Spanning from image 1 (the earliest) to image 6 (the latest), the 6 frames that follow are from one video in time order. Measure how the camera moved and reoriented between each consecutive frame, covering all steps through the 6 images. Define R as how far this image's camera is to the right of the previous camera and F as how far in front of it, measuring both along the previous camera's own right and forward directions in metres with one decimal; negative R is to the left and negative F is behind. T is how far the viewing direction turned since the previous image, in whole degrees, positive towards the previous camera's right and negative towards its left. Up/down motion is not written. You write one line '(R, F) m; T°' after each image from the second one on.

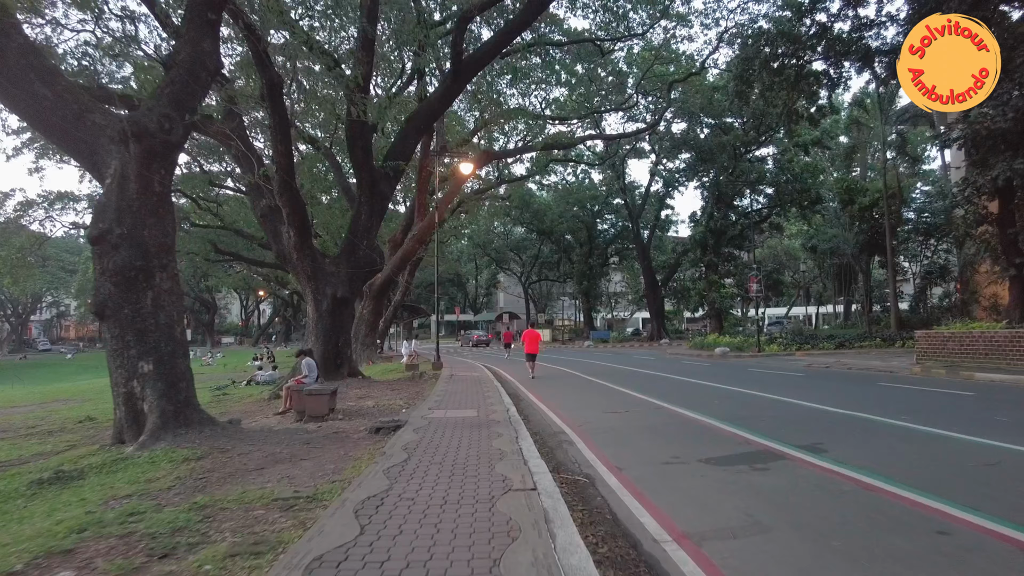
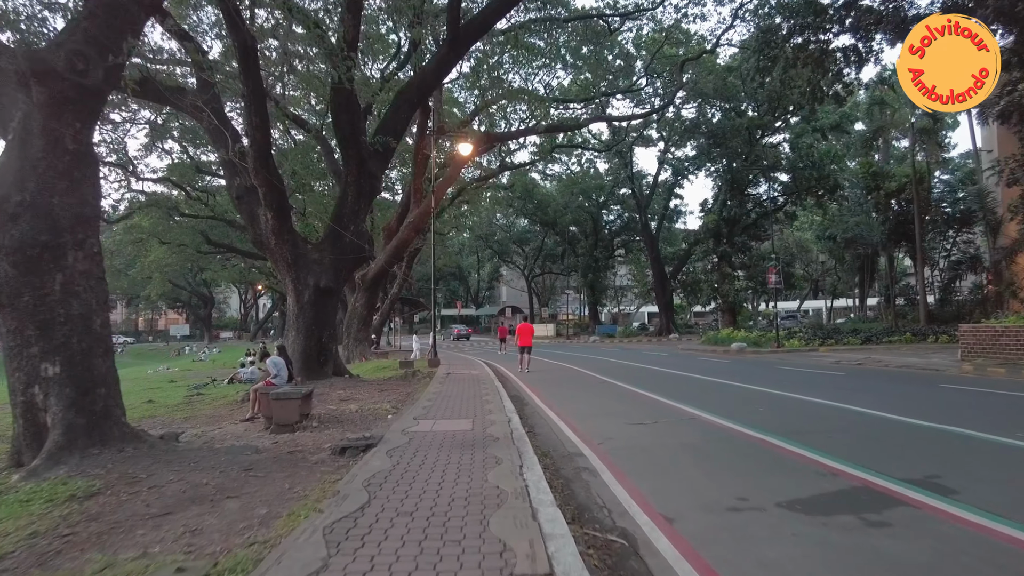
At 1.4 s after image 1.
(0.0, +1.1) m; 0°
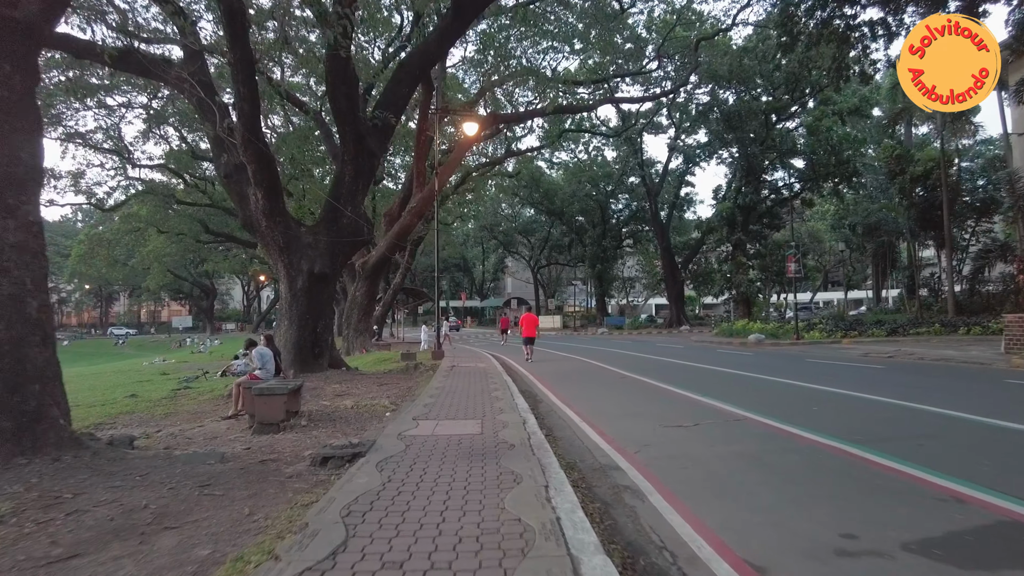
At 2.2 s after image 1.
(-0.1, +0.8) m; 0°
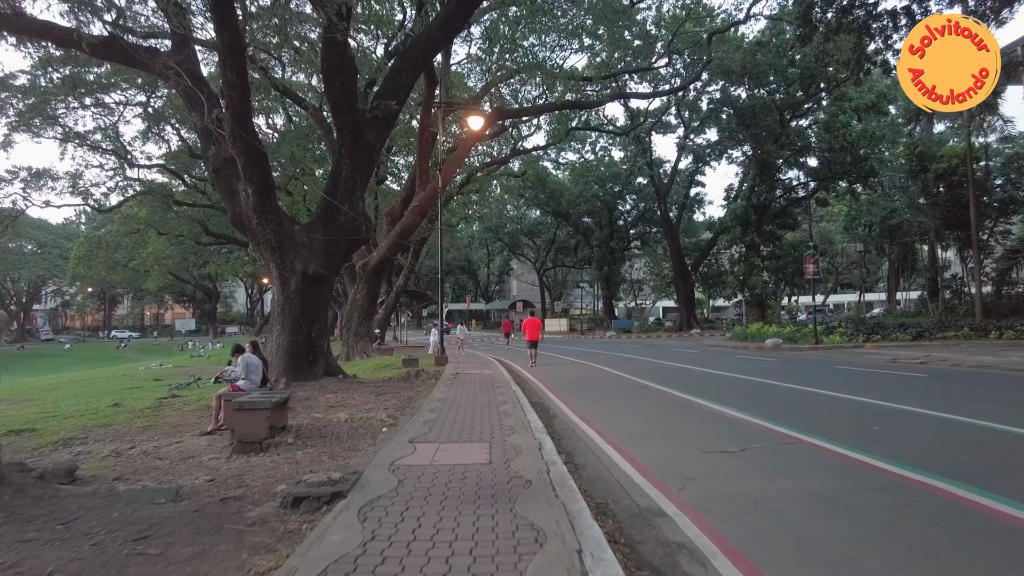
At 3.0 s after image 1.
(-0.1, +0.6) m; 0°
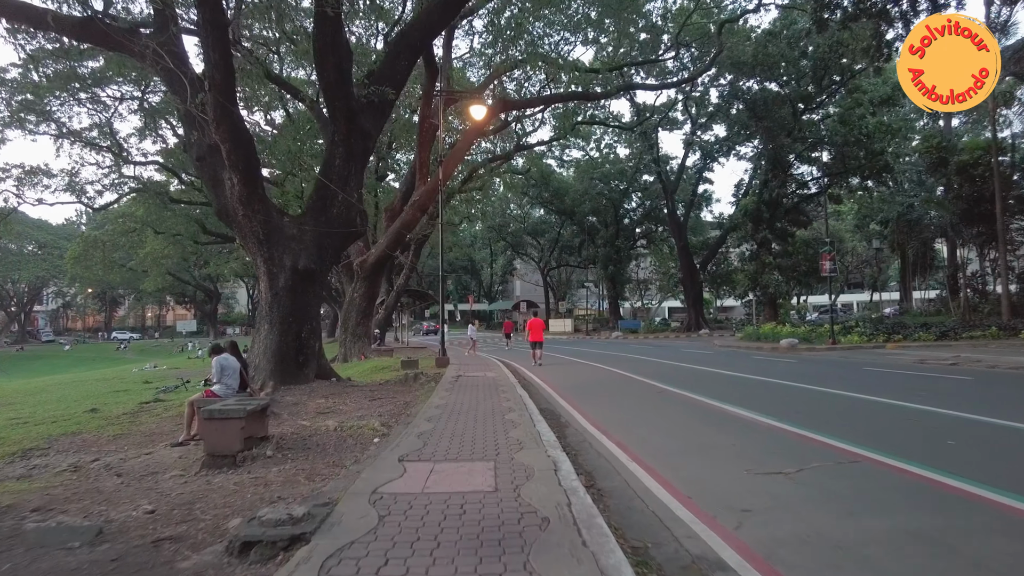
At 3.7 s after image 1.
(0.0, +0.6) m; 0°
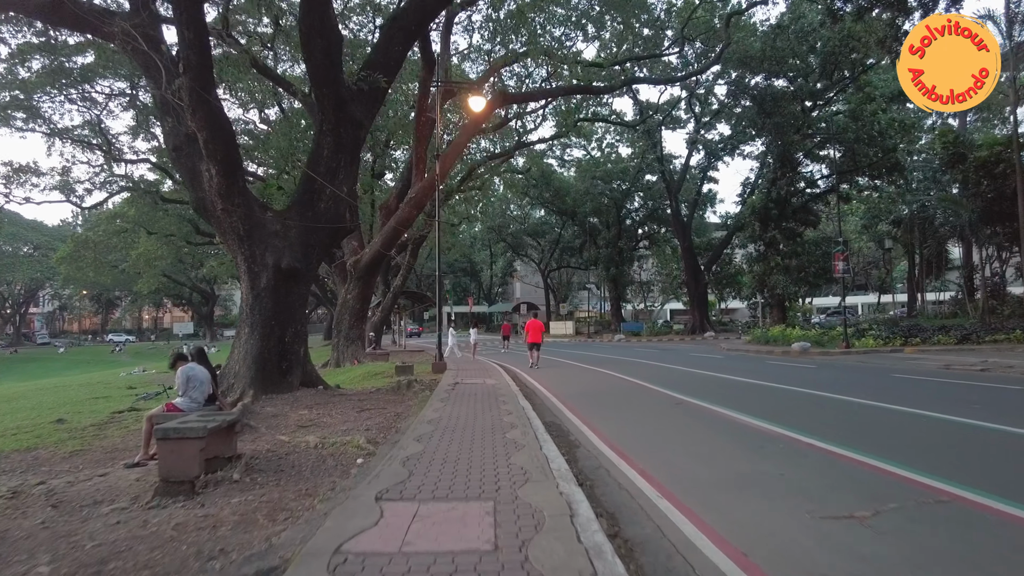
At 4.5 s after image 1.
(0.0, +0.6) m; 0°
